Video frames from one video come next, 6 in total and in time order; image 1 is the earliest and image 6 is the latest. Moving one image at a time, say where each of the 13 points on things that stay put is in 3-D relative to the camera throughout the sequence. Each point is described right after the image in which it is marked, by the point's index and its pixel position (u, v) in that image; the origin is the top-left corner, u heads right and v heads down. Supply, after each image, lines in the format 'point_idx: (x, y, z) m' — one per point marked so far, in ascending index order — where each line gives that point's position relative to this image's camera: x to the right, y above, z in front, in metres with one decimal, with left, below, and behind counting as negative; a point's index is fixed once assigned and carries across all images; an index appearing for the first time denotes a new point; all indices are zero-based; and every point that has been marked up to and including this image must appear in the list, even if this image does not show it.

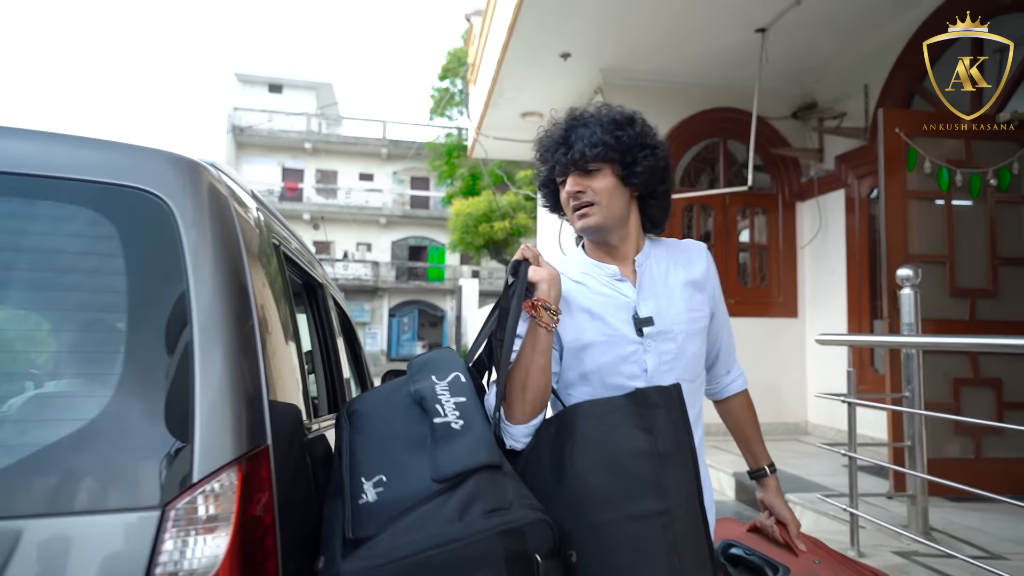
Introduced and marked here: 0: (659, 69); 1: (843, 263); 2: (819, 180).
0: (+1.2, +1.8, +6.3) m
1: (+2.7, +0.2, +6.0) m
2: (+2.6, +0.9, +6.3) m
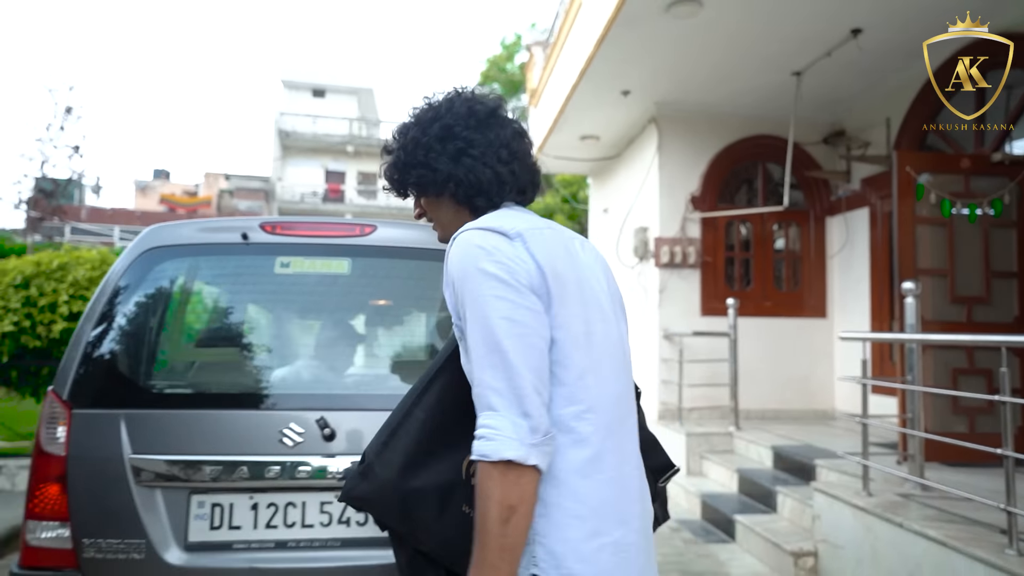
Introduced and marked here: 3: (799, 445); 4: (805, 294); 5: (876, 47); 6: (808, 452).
0: (+1.9, +1.8, +7.3) m
1: (+3.3, +0.2, +6.9) m
2: (+3.3, +0.9, +7.2) m
3: (+2.2, -1.2, +5.6) m
4: (+3.0, -0.1, +7.5) m
5: (+2.8, +1.9, +5.8) m
6: (+2.1, -1.2, +5.3) m
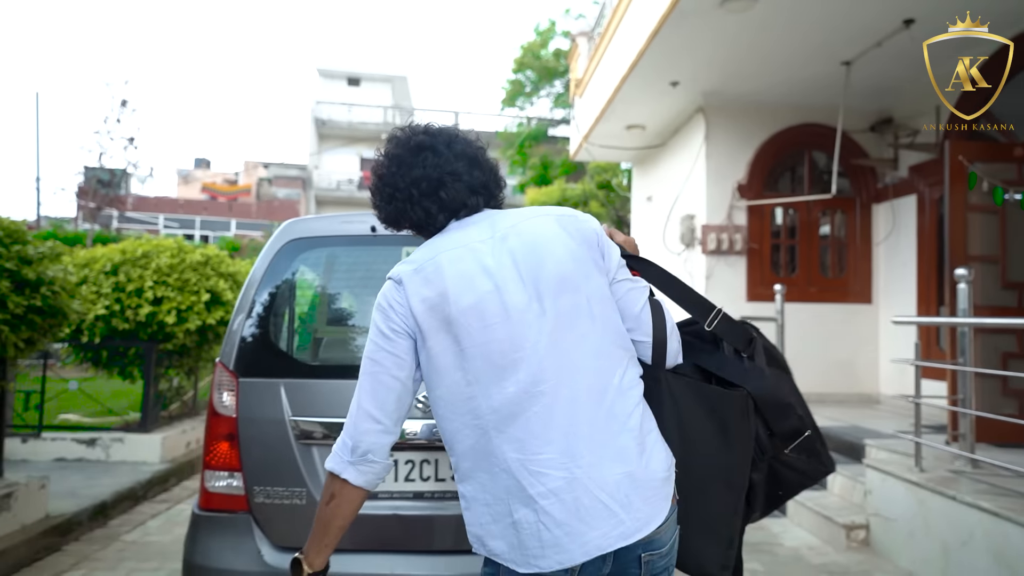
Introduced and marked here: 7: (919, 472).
0: (+2.4, +1.9, +7.4) m
1: (+3.8, +0.3, +7.0) m
2: (+3.8, +1.0, +7.3) m
3: (+2.6, -1.1, +5.8) m
4: (+3.5, +0.1, +7.7) m
5: (+3.3, +2.0, +5.9) m
6: (+2.6, -1.1, +5.5) m
7: (+2.2, -1.0, +4.0) m
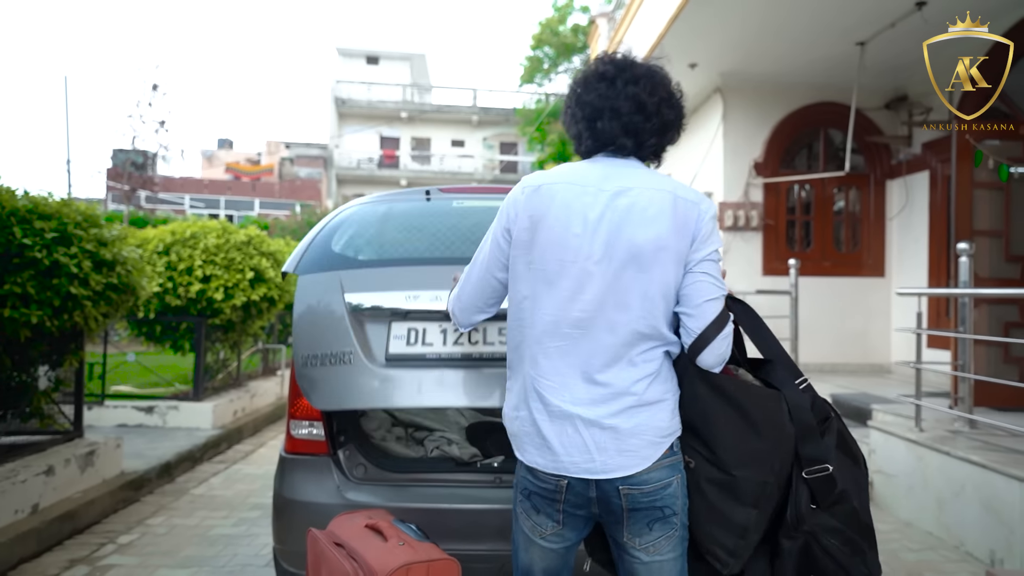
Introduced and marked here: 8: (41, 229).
0: (+2.7, +2.2, +7.6) m
1: (+4.0, +0.6, +7.3) m
2: (+4.0, +1.3, +7.6) m
3: (+2.9, -0.9, +6.1) m
4: (+3.8, +0.4, +7.9) m
5: (+3.5, +2.2, +6.1) m
6: (+2.8, -0.9, +5.8) m
7: (+2.4, -0.8, +4.4) m
8: (-2.6, +0.3, +4.2) m
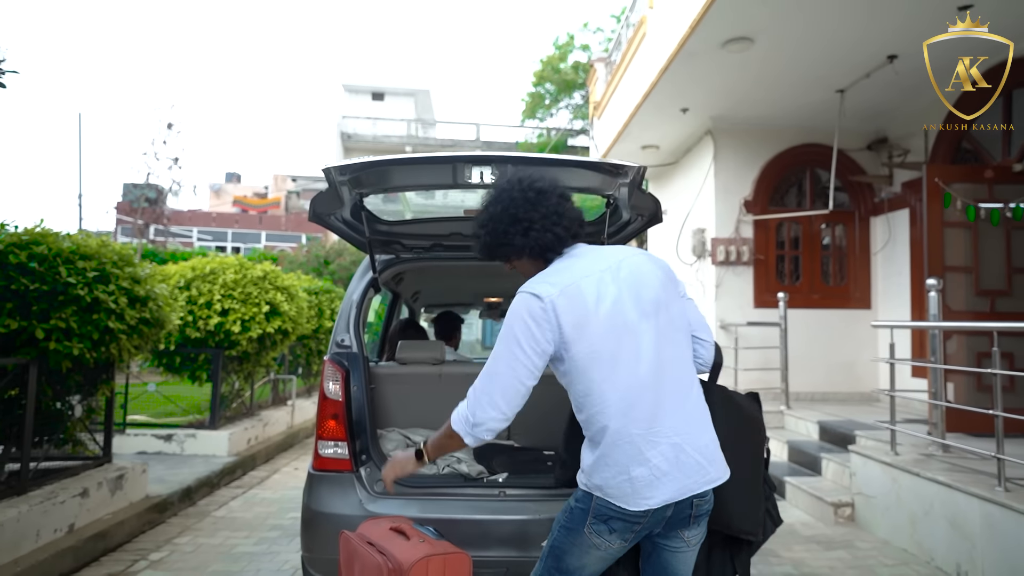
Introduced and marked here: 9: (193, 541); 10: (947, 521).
0: (+2.7, +1.9, +8.1) m
1: (+4.1, +0.2, +7.6) m
2: (+4.0, +0.9, +8.0) m
3: (+2.9, -1.2, +6.5) m
4: (+3.8, 0.0, +8.3) m
5: (+3.5, +1.9, +6.5) m
6: (+2.8, -1.1, +6.2) m
7: (+2.4, -1.1, +4.7) m
8: (-2.6, +0.1, +4.6) m
9: (-2.0, -1.6, +4.6) m
10: (+2.3, -1.3, +4.0) m
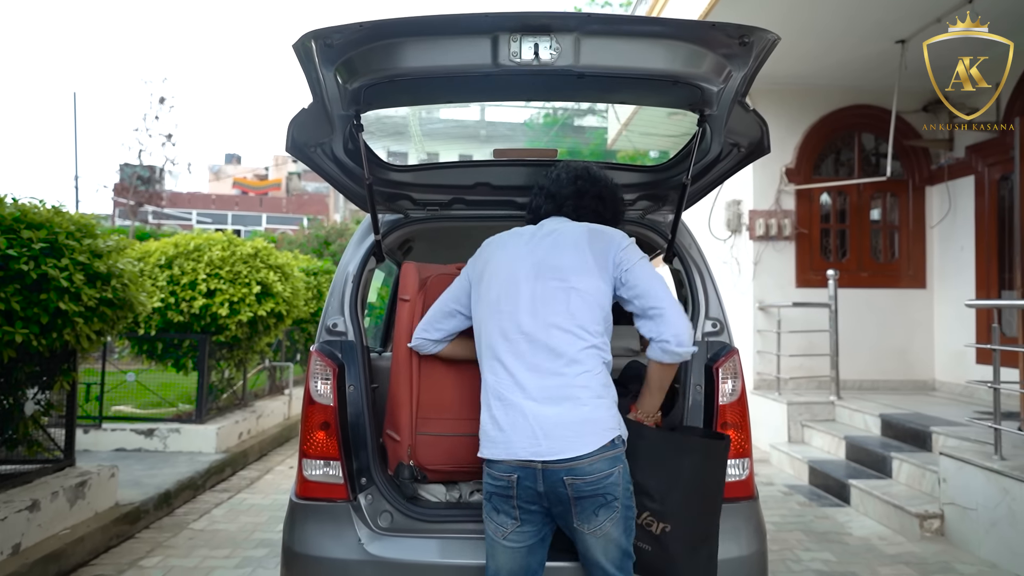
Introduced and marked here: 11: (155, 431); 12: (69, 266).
0: (+2.8, +2.1, +7.3) m
1: (+4.2, +0.4, +6.9) m
2: (+4.2, +1.2, +7.2) m
3: (+3.0, -1.0, +5.7) m
4: (+4.0, +0.2, +7.5) m
5: (+3.7, +2.1, +5.7) m
6: (+3.0, -1.0, +5.4) m
7: (+2.6, -0.9, +3.9) m
8: (-2.5, +0.2, +3.8) m
9: (-1.8, -1.4, +3.9) m
10: (+2.5, -1.1, +3.3) m
11: (-3.0, -1.2, +6.2) m
12: (-2.3, +0.1, +3.9) m
